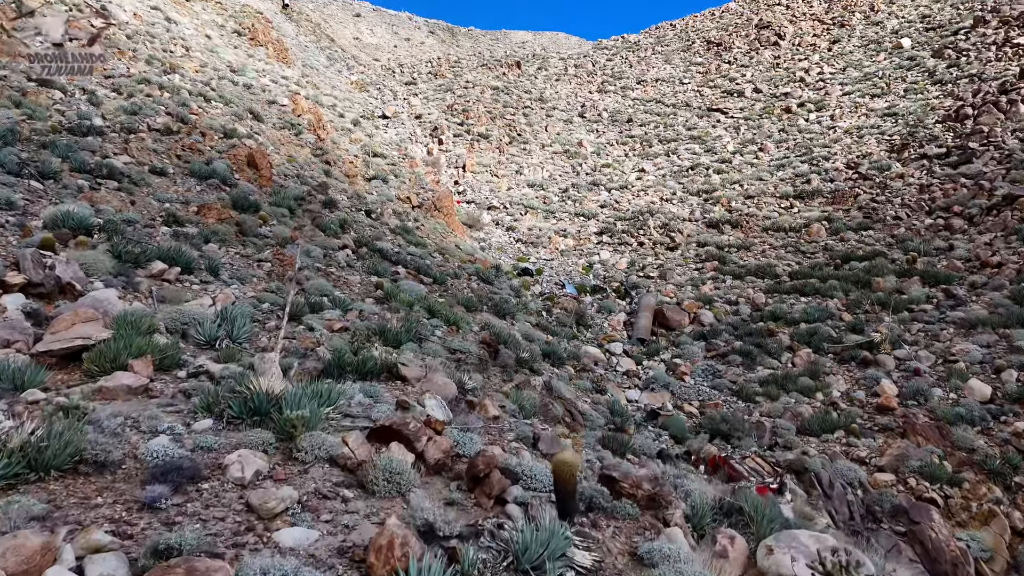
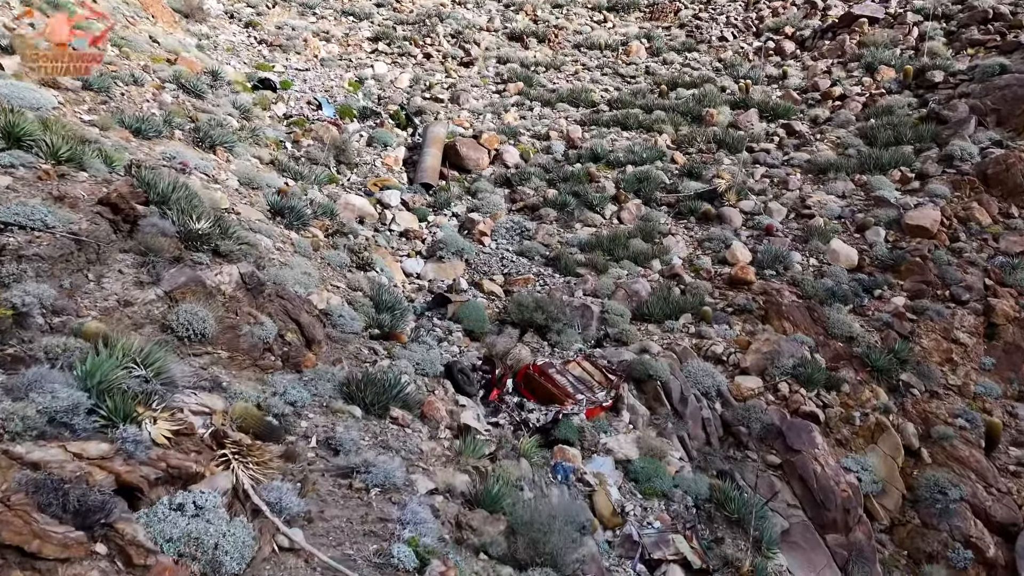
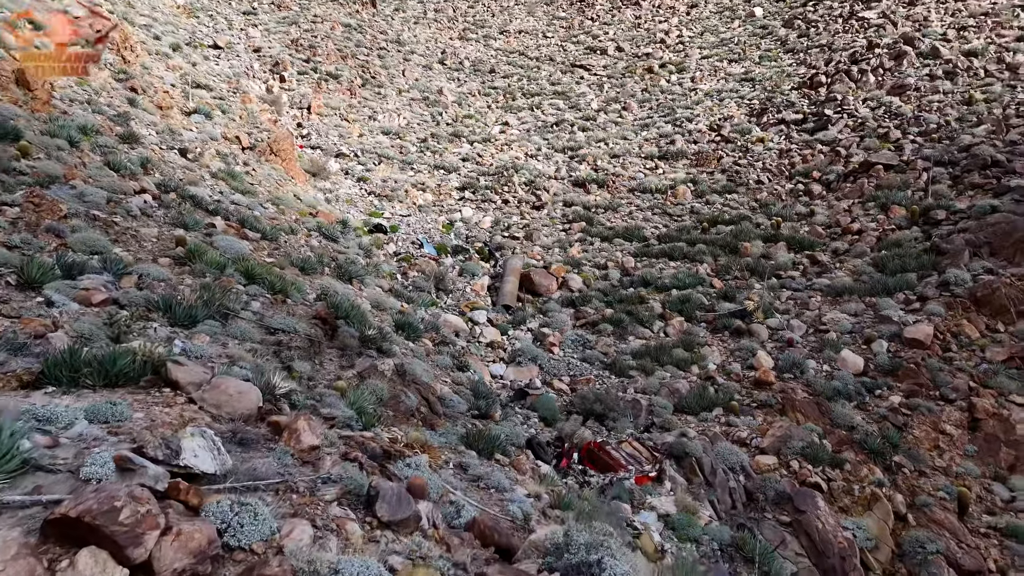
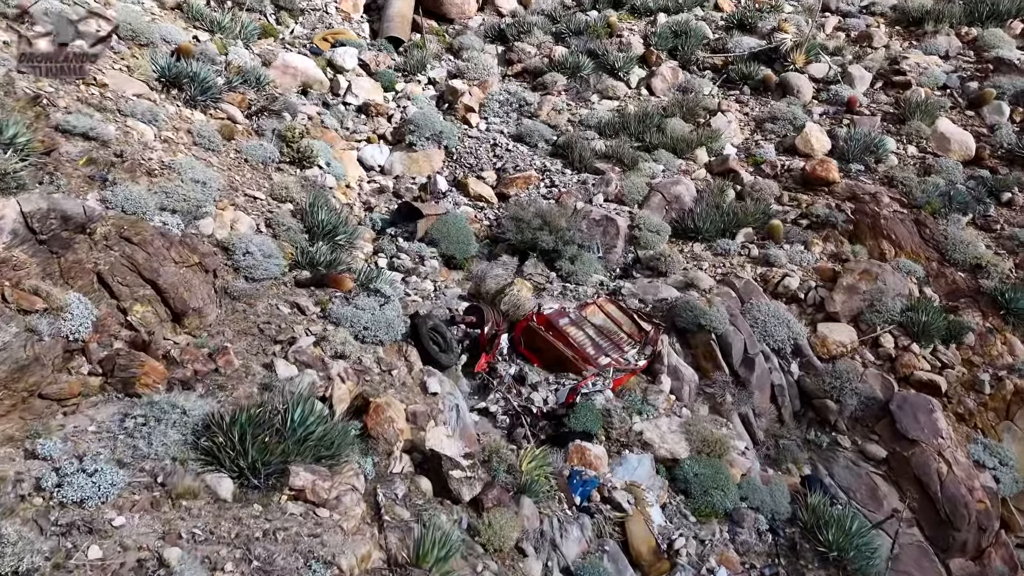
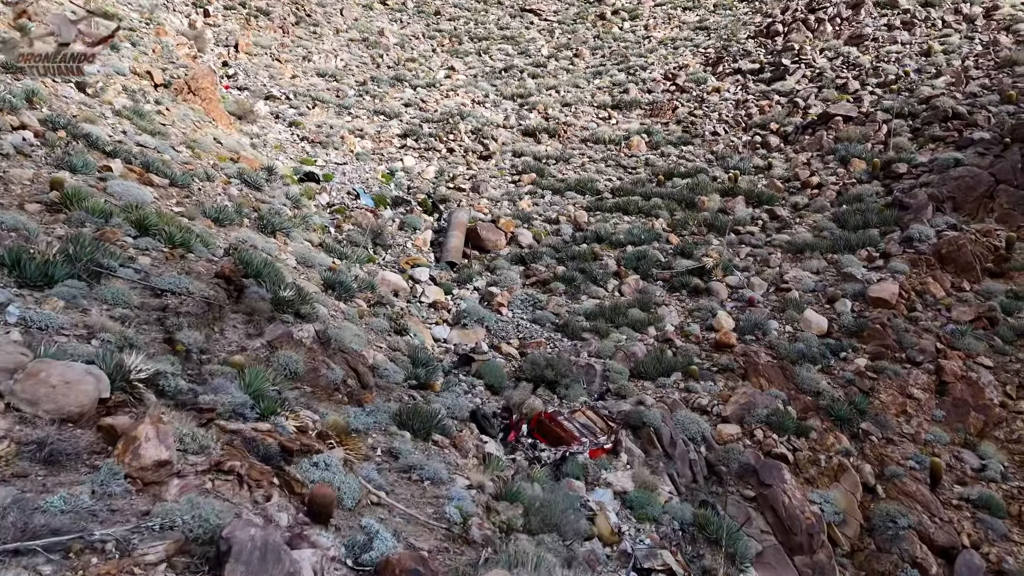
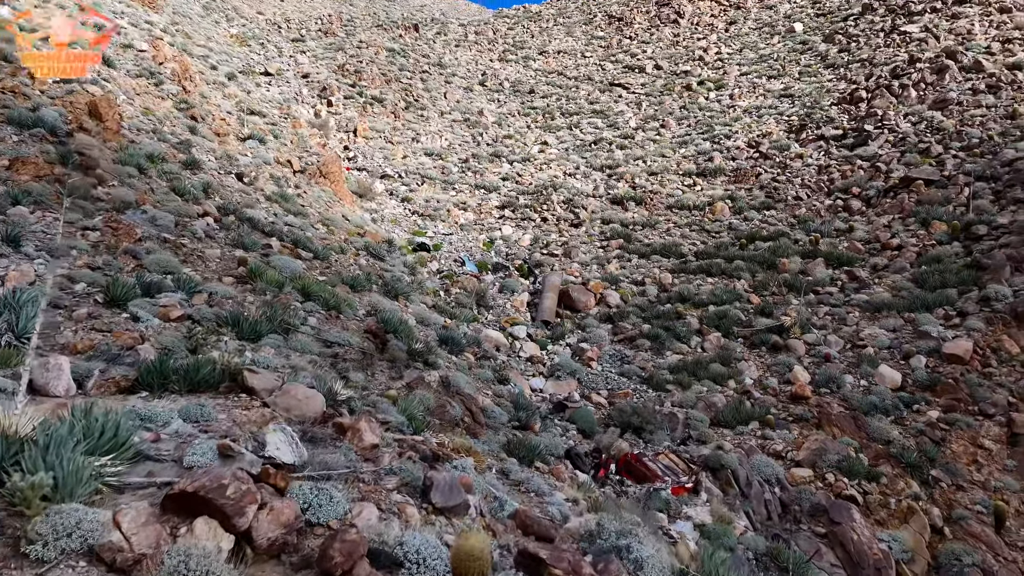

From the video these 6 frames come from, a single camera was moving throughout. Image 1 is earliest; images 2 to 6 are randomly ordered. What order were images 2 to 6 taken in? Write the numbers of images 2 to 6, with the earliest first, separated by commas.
6, 3, 5, 2, 4
